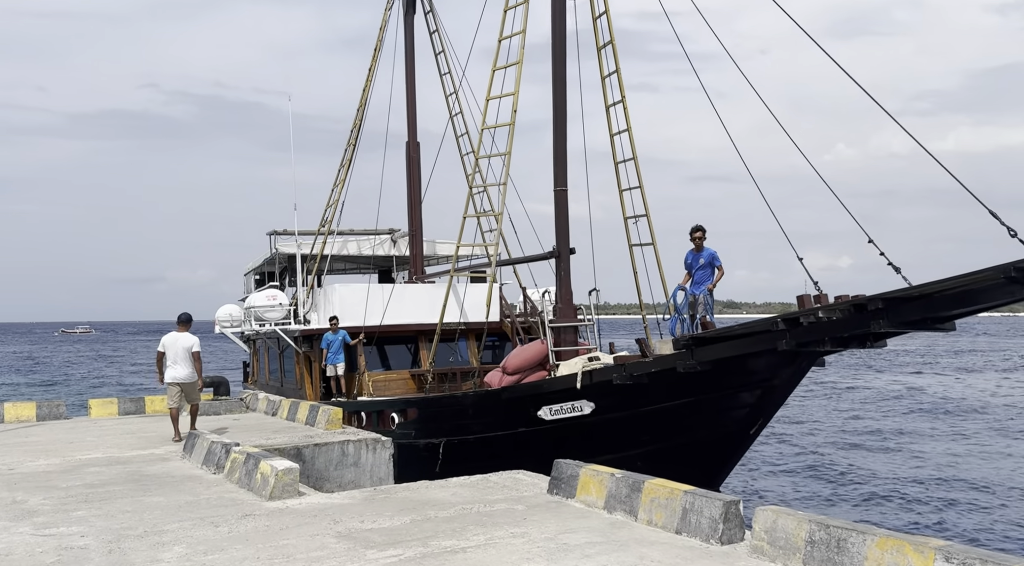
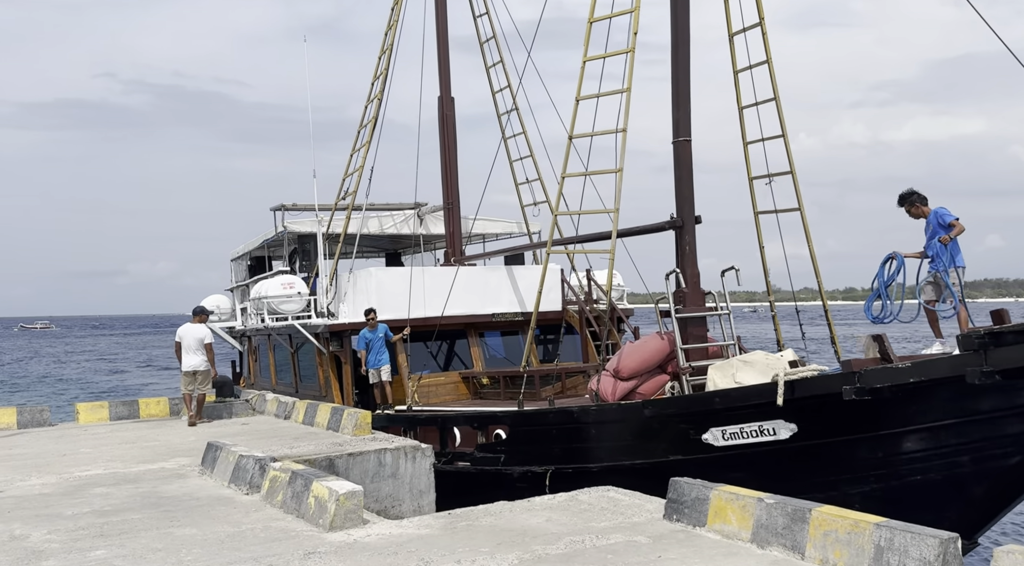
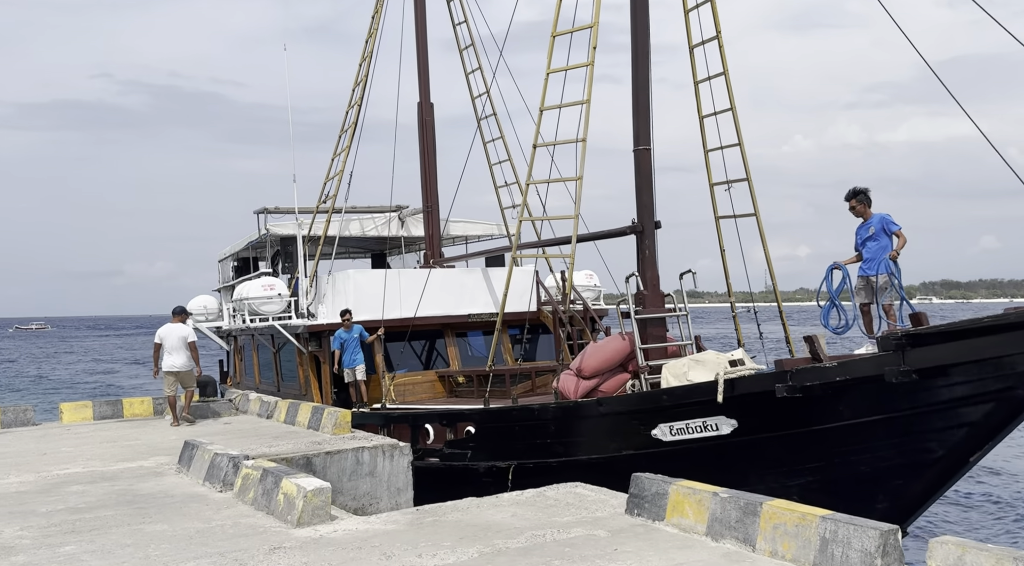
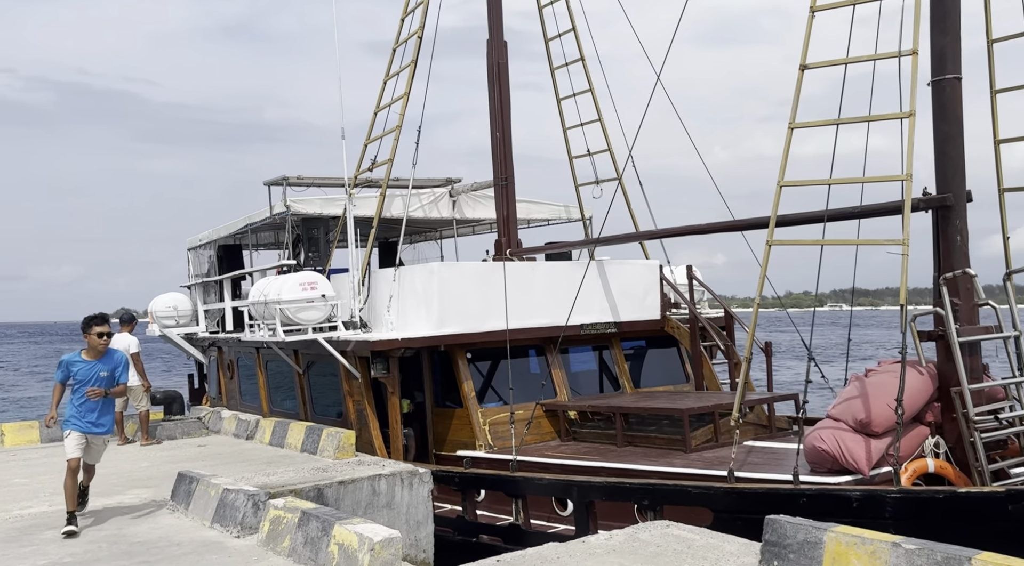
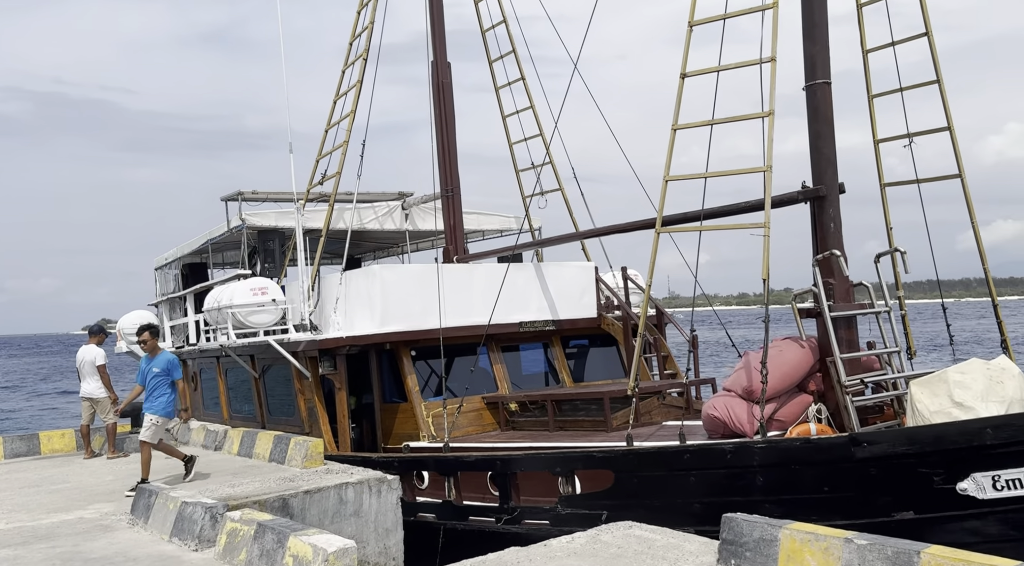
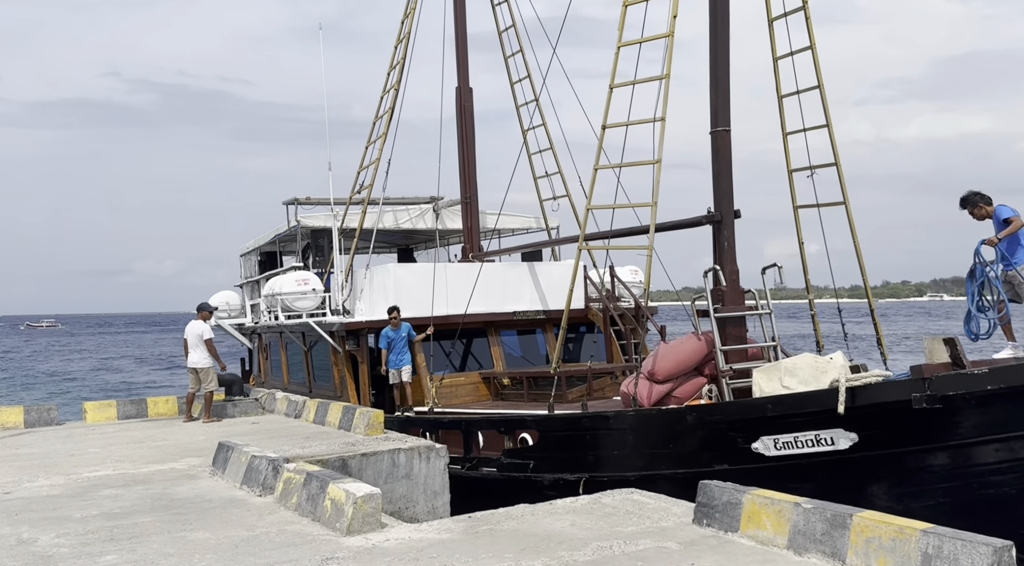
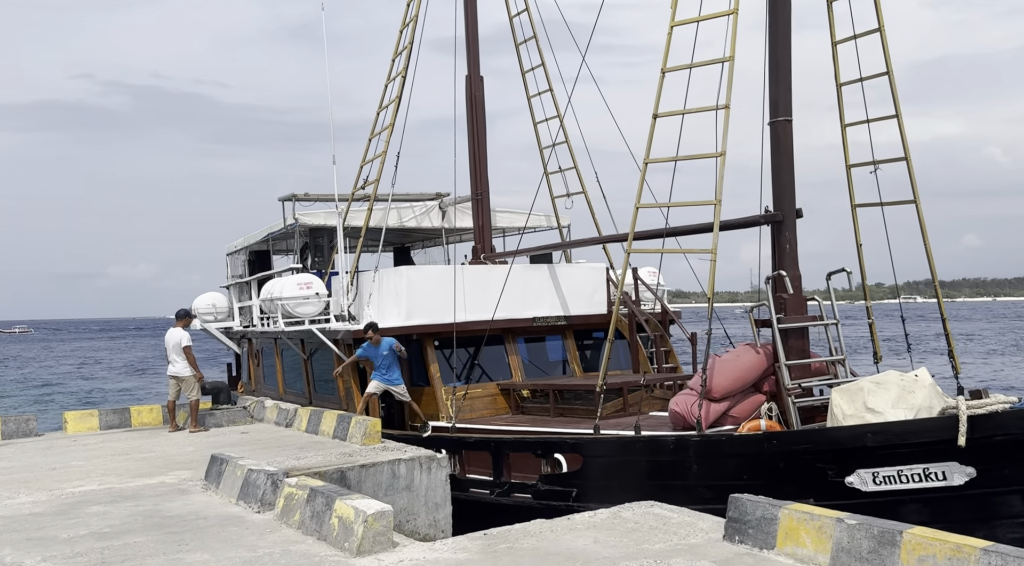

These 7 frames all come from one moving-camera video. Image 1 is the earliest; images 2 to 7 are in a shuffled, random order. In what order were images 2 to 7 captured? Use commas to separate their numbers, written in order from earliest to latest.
3, 2, 6, 7, 5, 4
